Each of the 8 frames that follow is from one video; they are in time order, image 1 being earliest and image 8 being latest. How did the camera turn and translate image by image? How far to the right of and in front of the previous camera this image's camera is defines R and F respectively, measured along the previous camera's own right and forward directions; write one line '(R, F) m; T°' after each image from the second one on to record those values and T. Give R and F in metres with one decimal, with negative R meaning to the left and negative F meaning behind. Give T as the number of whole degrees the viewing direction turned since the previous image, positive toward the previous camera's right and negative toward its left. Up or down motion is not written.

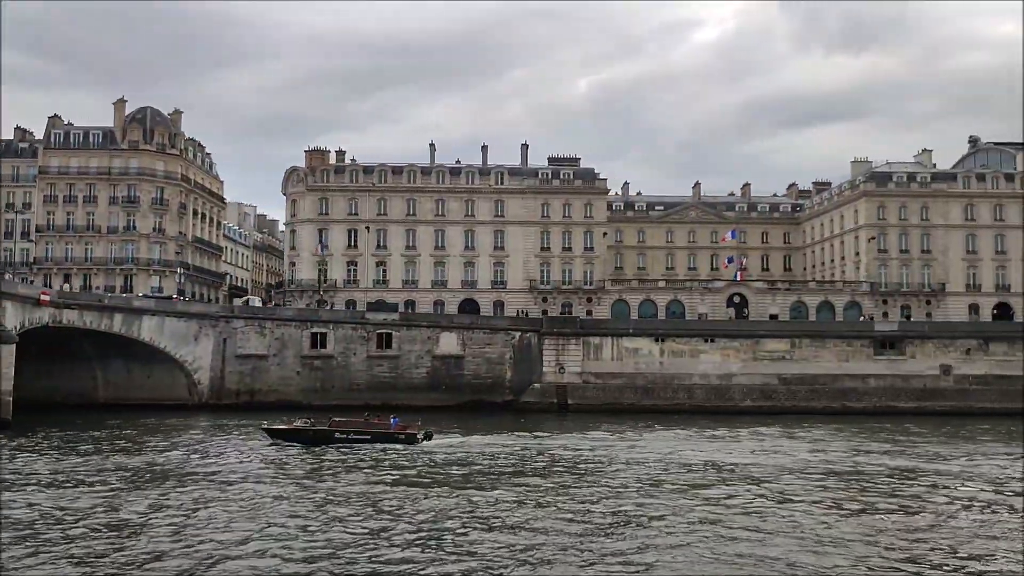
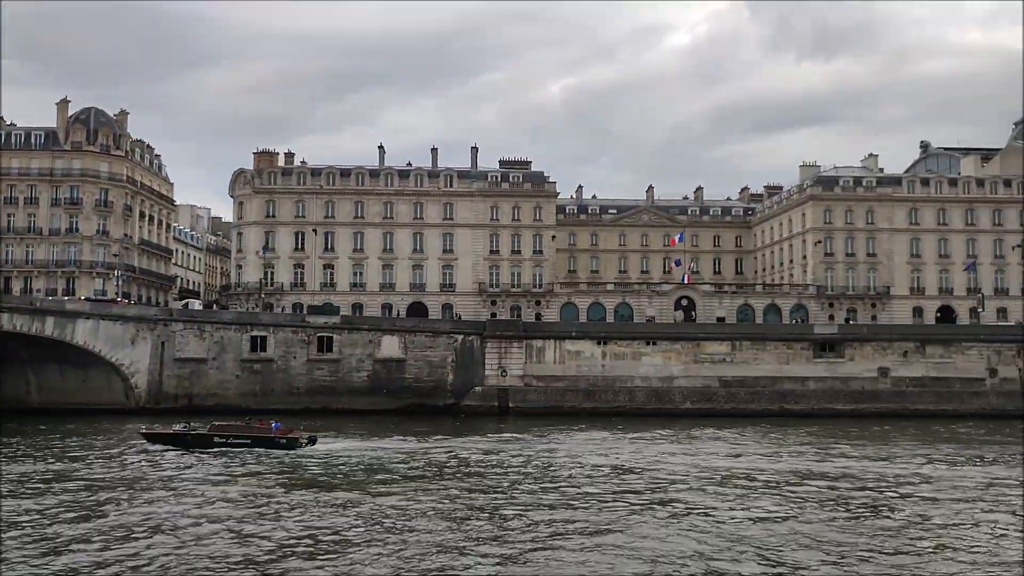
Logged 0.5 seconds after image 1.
(+1.7, 0.0) m; +2°
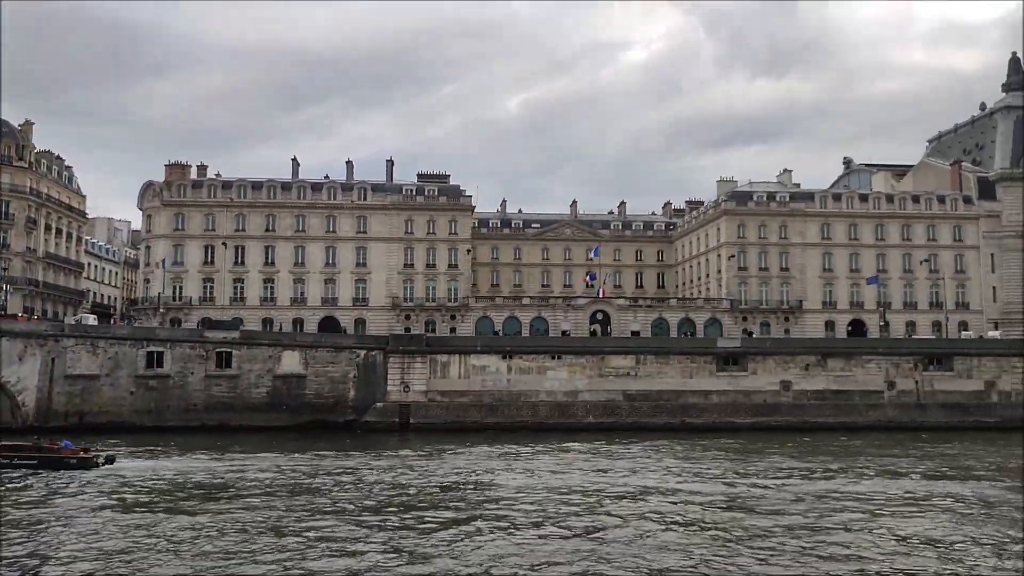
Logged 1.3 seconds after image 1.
(+2.9, +0.2) m; +3°
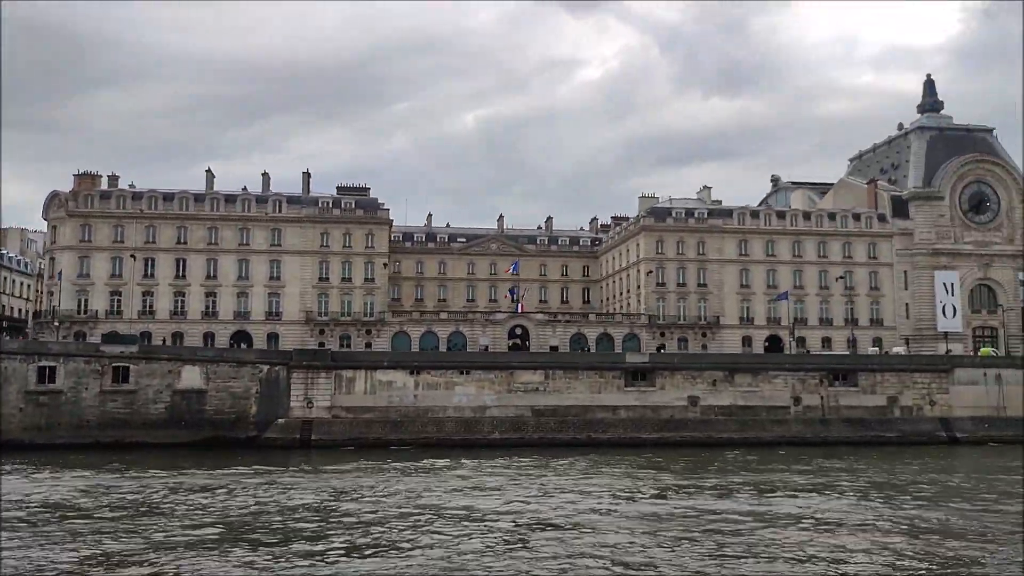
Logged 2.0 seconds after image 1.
(+2.6, +0.3) m; +3°
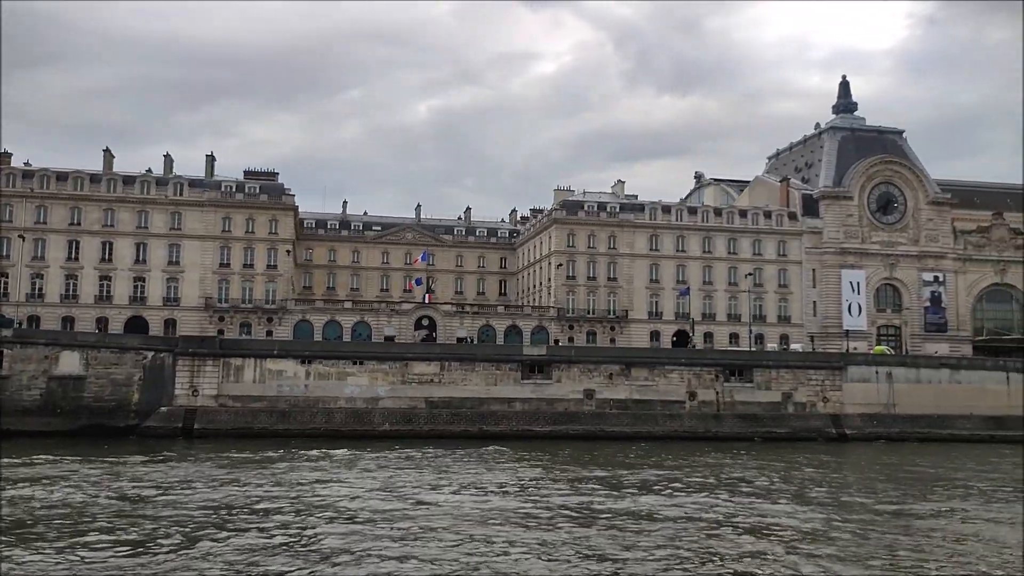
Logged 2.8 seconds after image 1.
(+2.9, +0.5) m; +3°
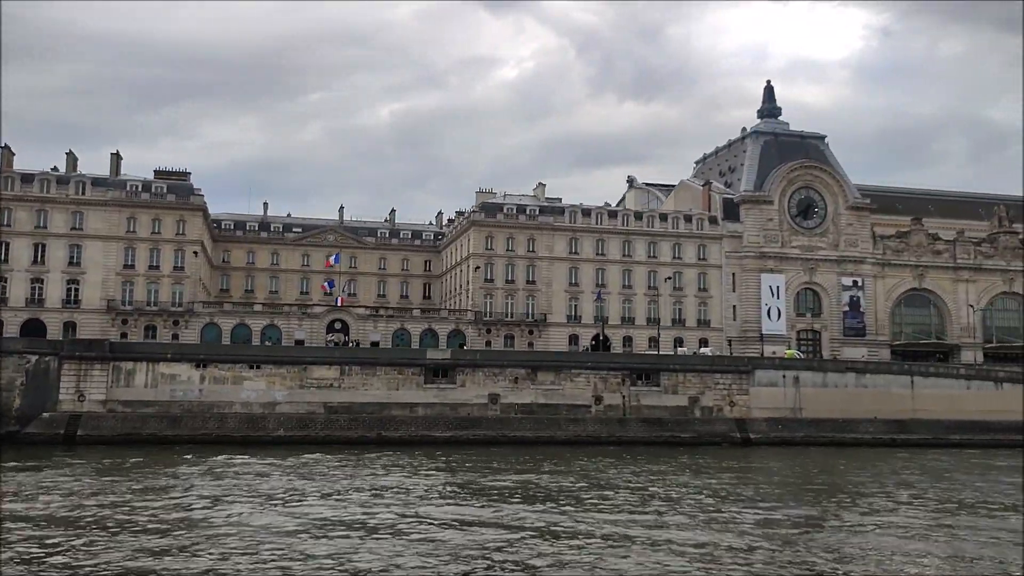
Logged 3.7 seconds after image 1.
(+3.1, +0.7) m; +2°
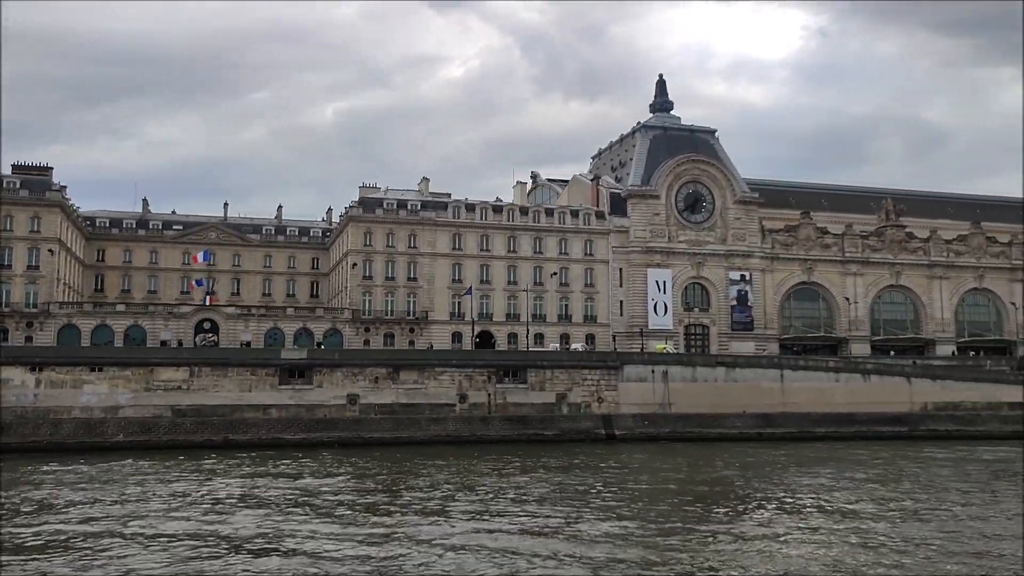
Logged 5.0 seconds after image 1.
(+4.5, +1.1) m; +3°
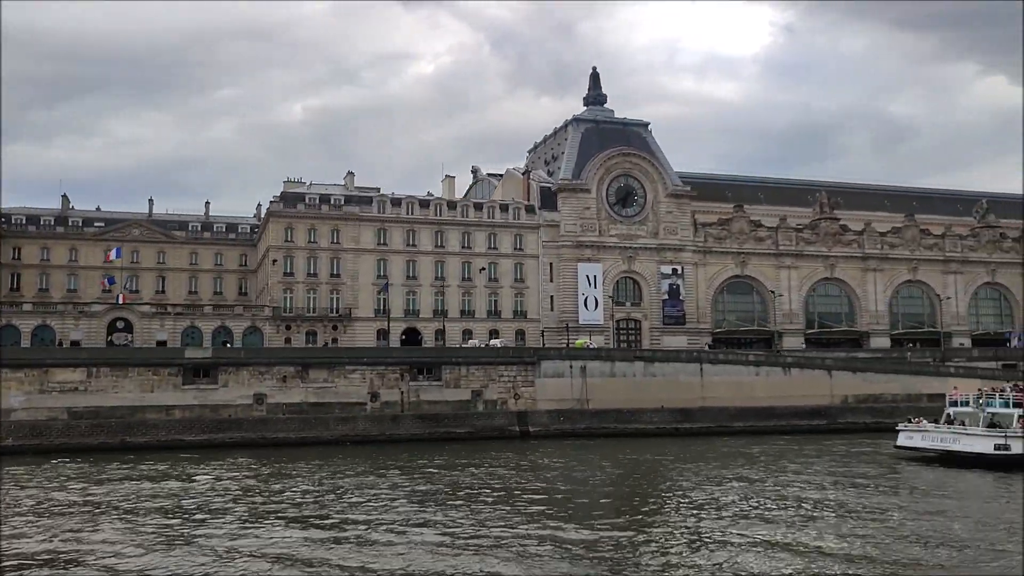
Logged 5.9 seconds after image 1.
(+3.0, +0.9) m; +2°
